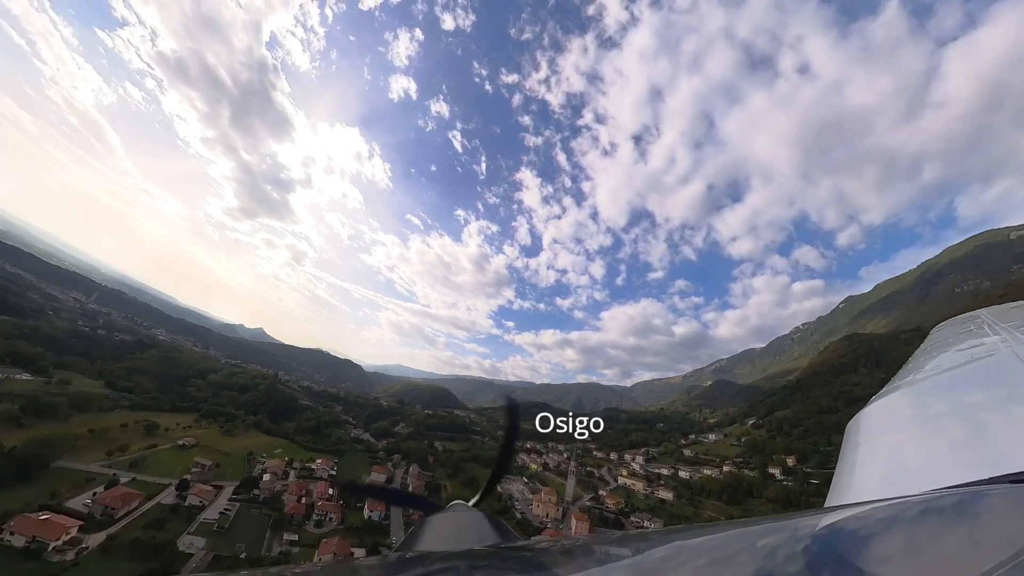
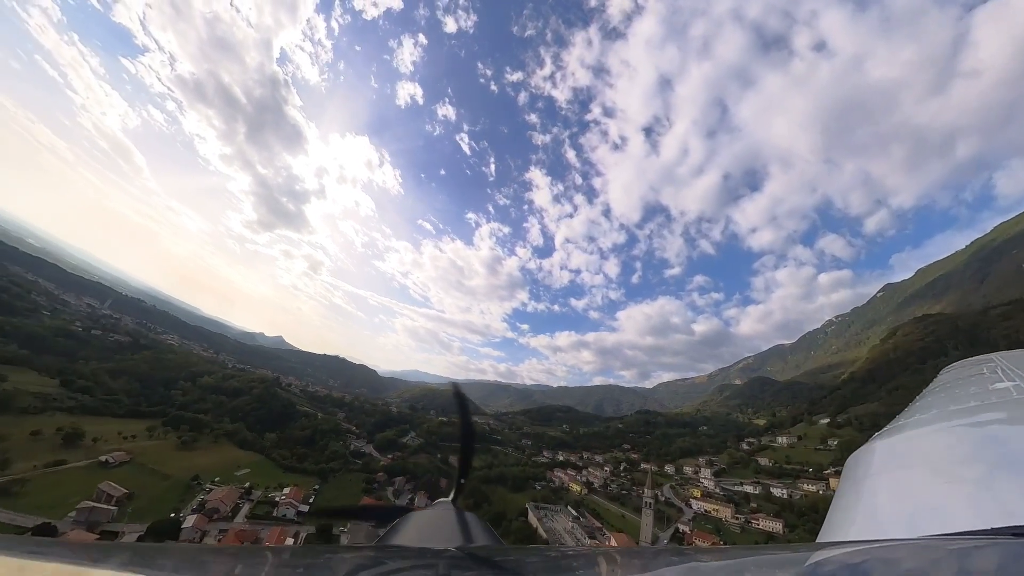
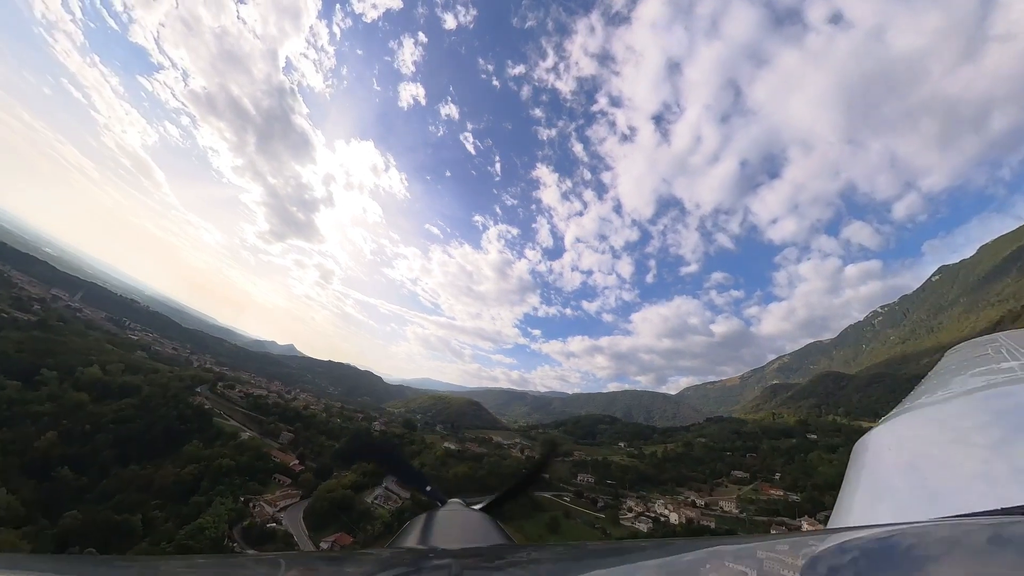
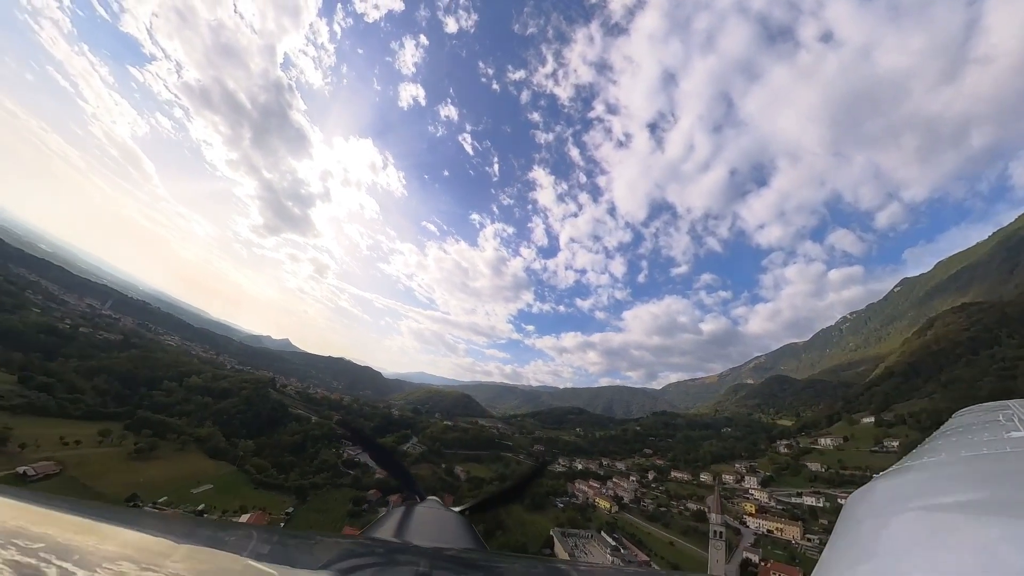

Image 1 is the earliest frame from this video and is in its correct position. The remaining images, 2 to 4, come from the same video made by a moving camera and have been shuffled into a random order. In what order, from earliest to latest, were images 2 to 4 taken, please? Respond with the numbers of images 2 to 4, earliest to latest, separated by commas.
2, 4, 3
